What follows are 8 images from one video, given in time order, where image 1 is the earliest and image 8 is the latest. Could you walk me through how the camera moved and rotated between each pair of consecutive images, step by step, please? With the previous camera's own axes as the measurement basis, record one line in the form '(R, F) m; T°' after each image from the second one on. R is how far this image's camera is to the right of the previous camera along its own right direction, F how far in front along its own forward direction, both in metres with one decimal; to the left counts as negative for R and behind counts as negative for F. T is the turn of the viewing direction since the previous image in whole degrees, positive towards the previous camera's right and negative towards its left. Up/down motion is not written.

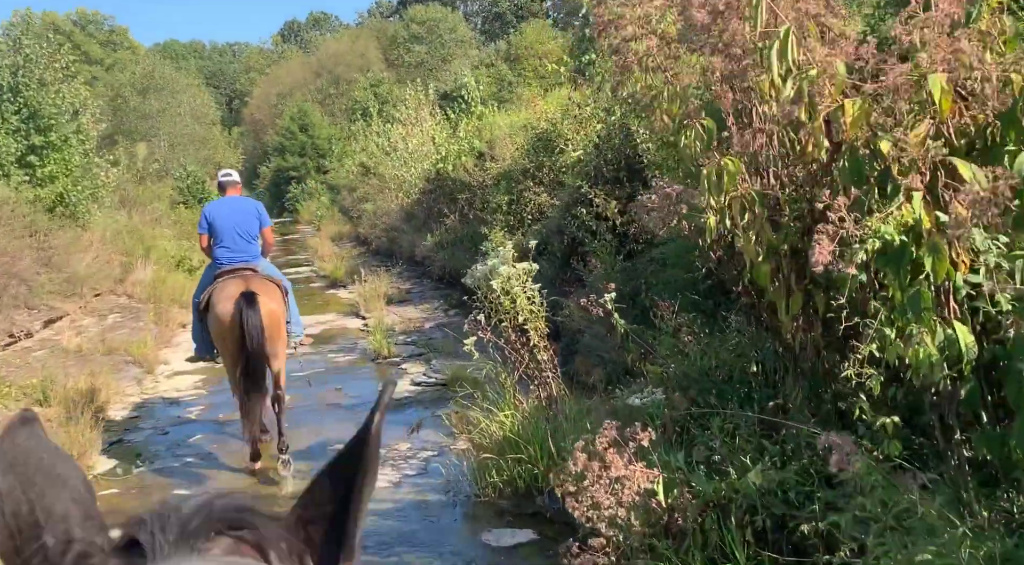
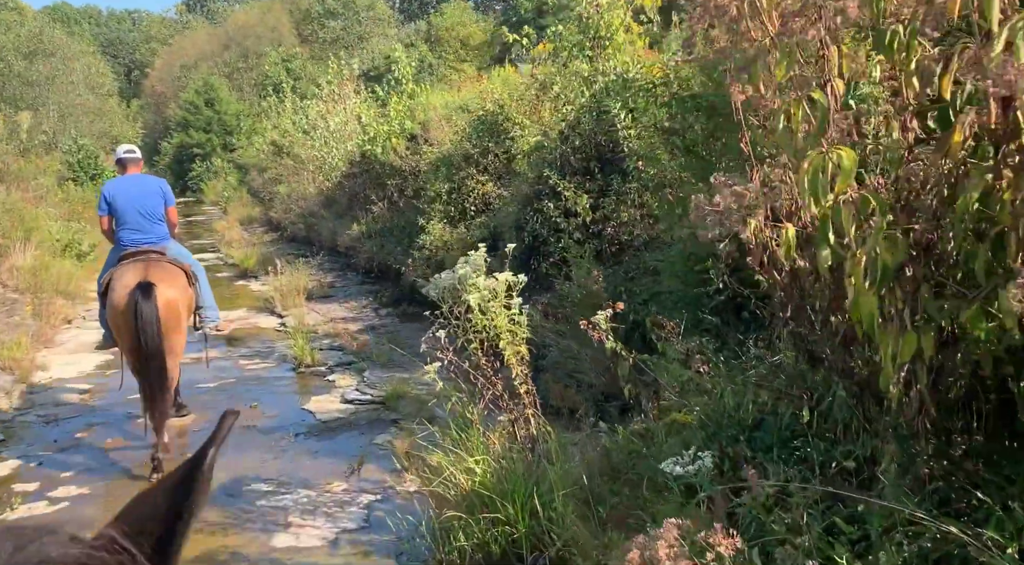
(-0.3, +1.2) m; +6°
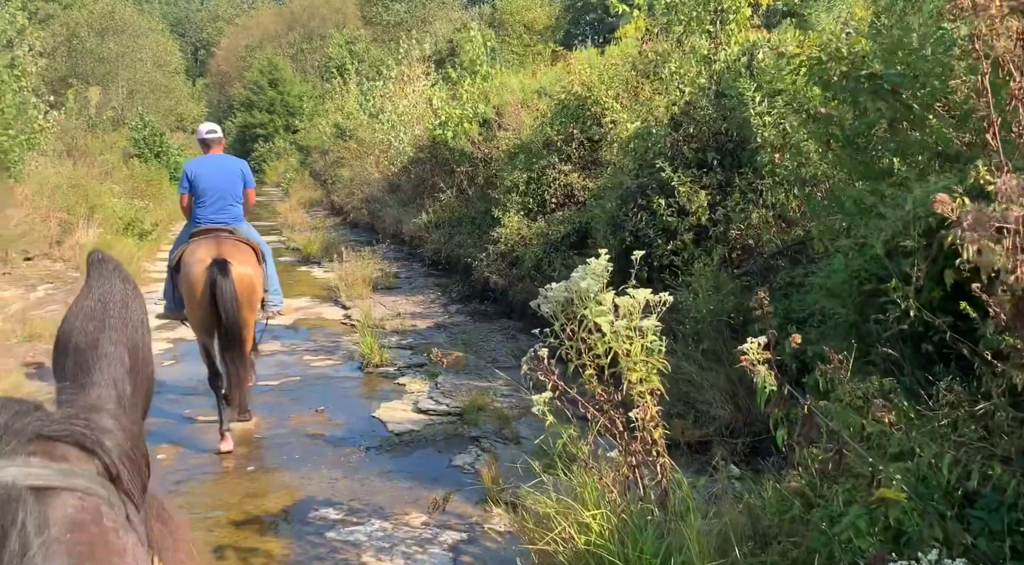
(-0.4, +0.9) m; -3°
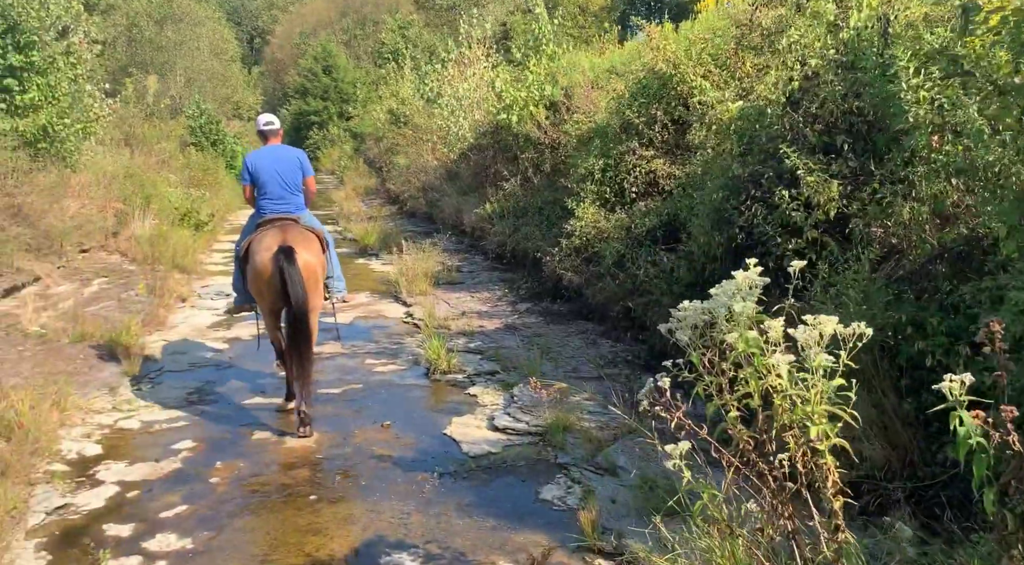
(-0.3, +0.9) m; -3°
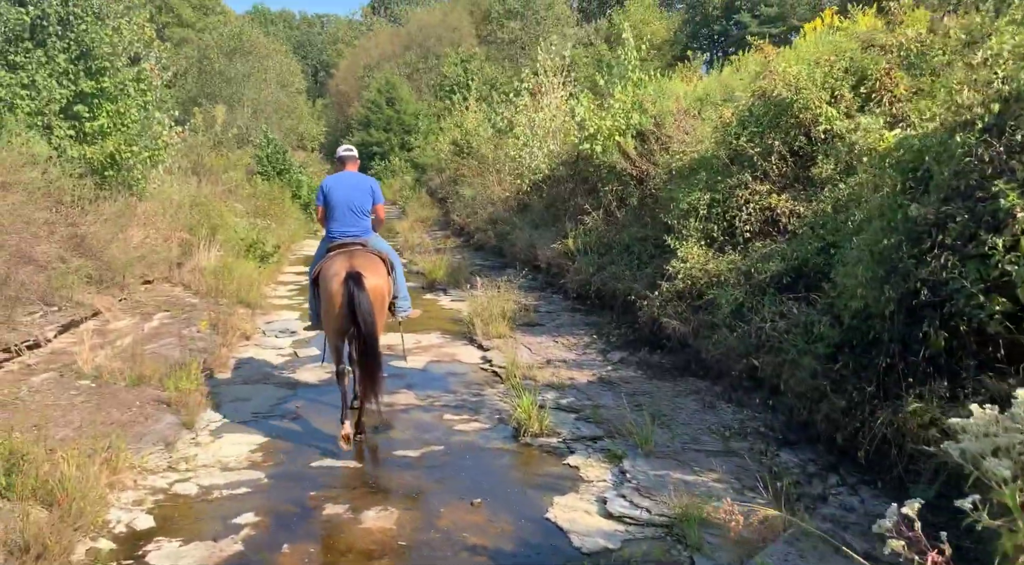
(-0.4, +1.0) m; -3°
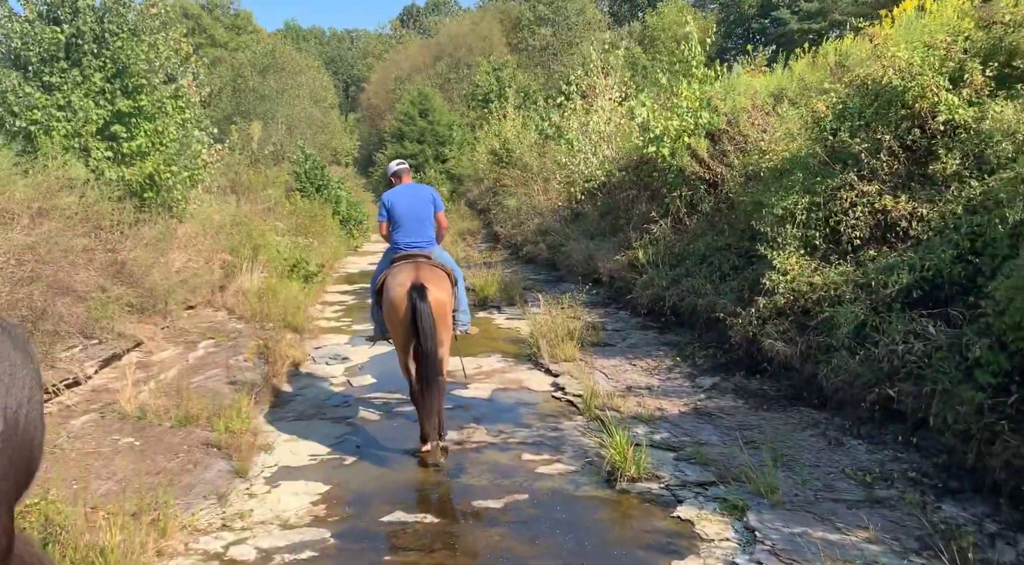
(-0.4, +0.9) m; -2°
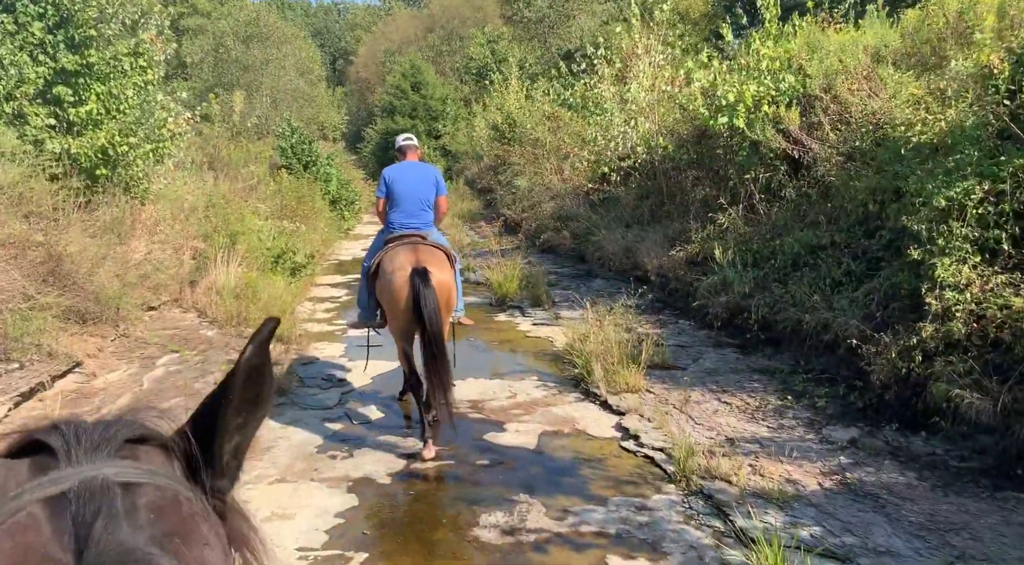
(-0.5, +2.5) m; +1°
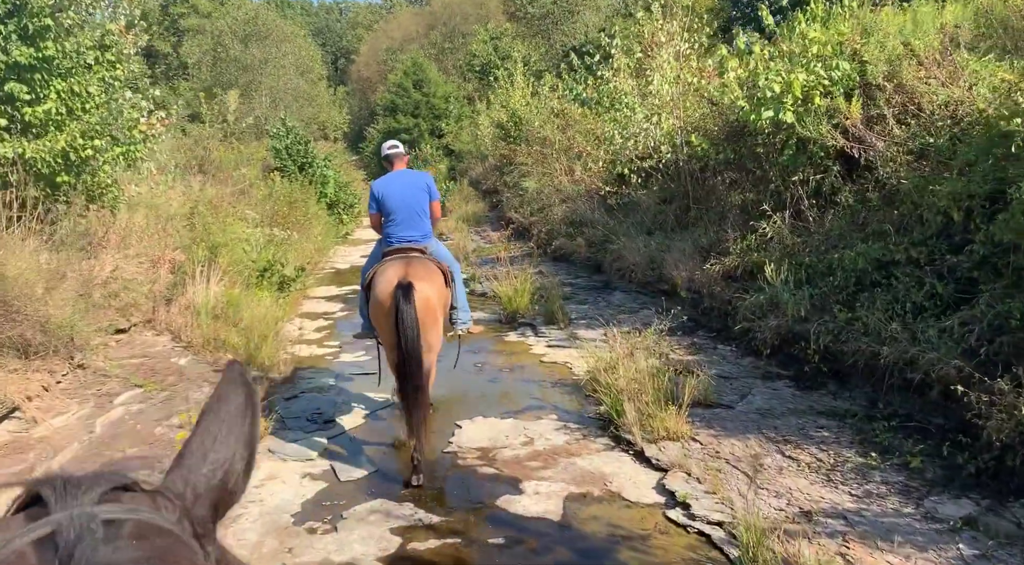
(-0.1, +1.4) m; 0°
